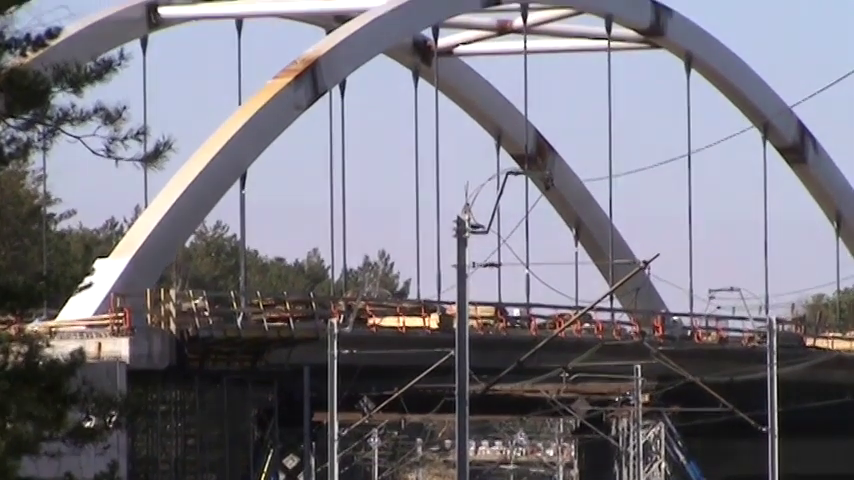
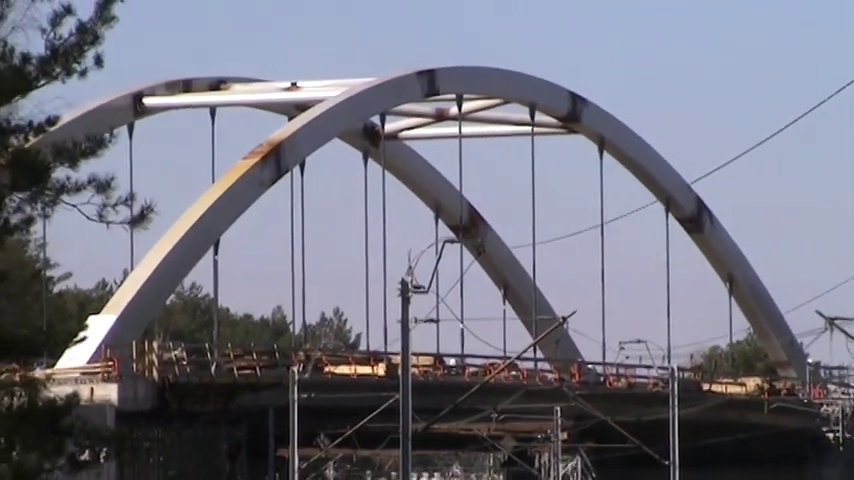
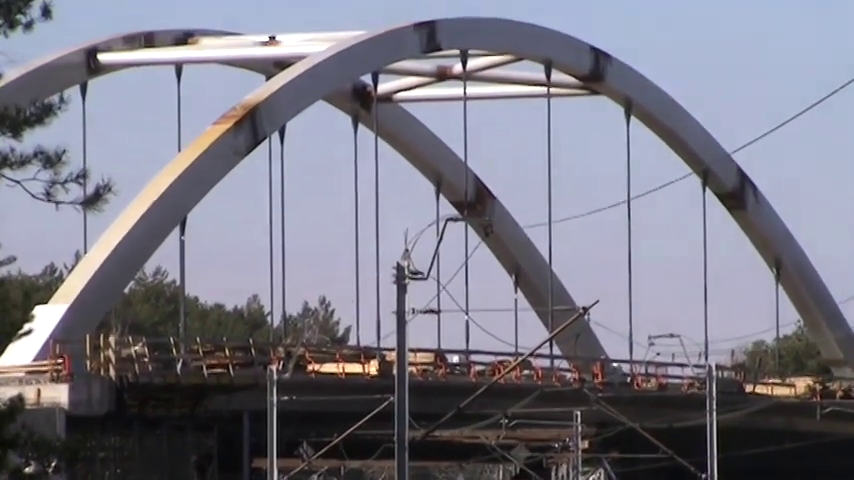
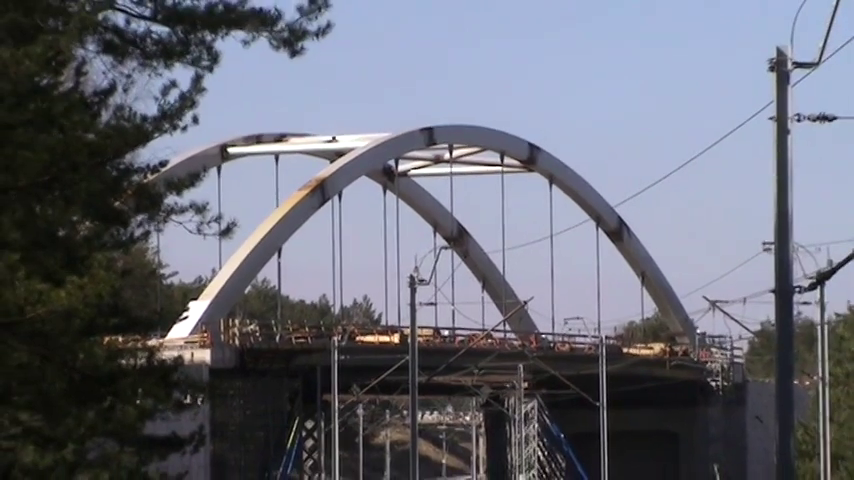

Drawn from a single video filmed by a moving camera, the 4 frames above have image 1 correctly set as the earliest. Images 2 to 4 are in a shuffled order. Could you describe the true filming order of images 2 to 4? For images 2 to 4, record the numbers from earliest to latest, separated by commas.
3, 2, 4
